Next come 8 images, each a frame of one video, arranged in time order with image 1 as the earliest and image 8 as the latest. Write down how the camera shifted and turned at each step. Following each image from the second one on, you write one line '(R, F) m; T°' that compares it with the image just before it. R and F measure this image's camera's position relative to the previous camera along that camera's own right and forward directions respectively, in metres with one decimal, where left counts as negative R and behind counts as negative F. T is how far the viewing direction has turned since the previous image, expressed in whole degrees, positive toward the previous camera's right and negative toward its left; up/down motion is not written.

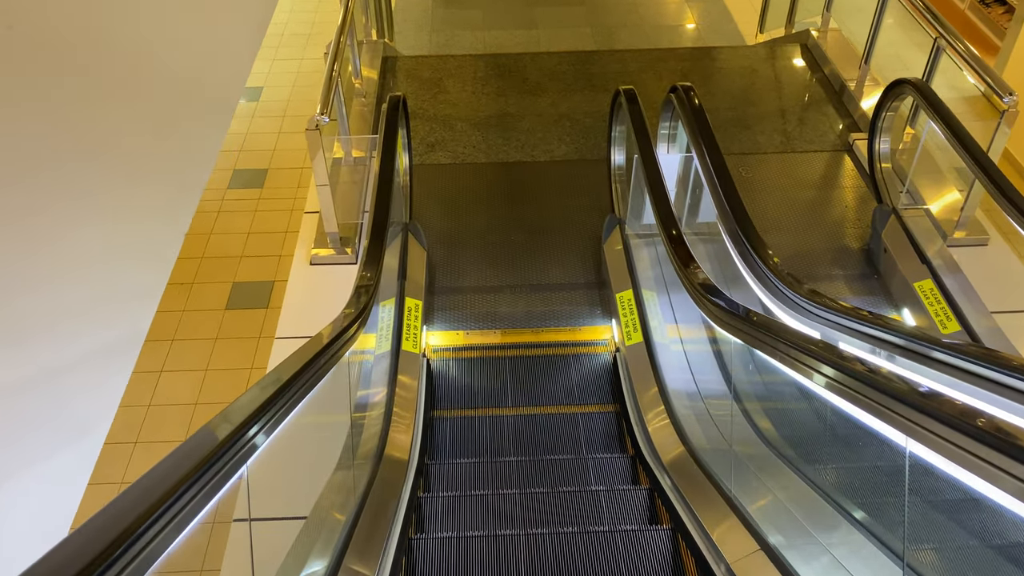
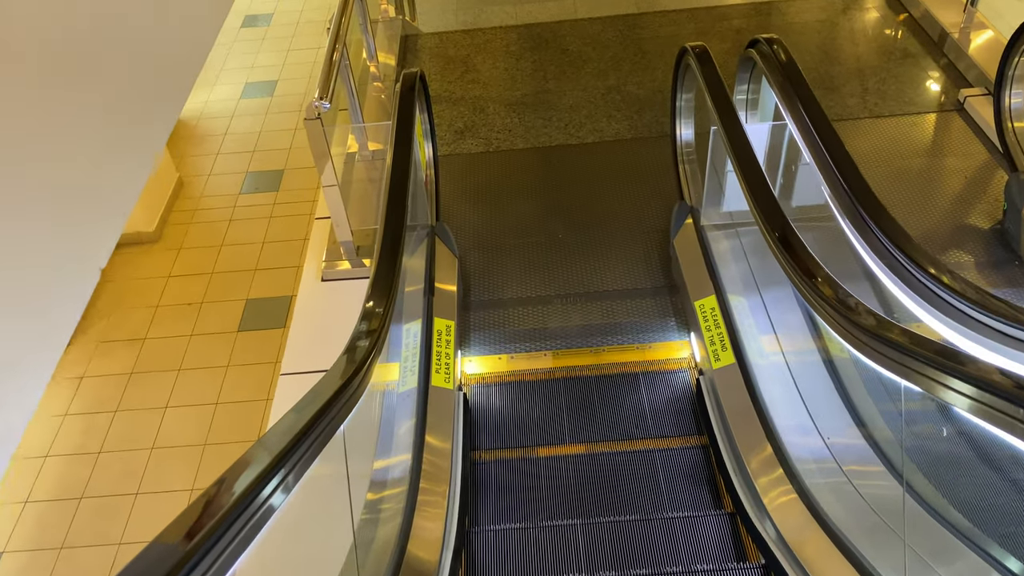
(0.0, +0.7) m; -3°
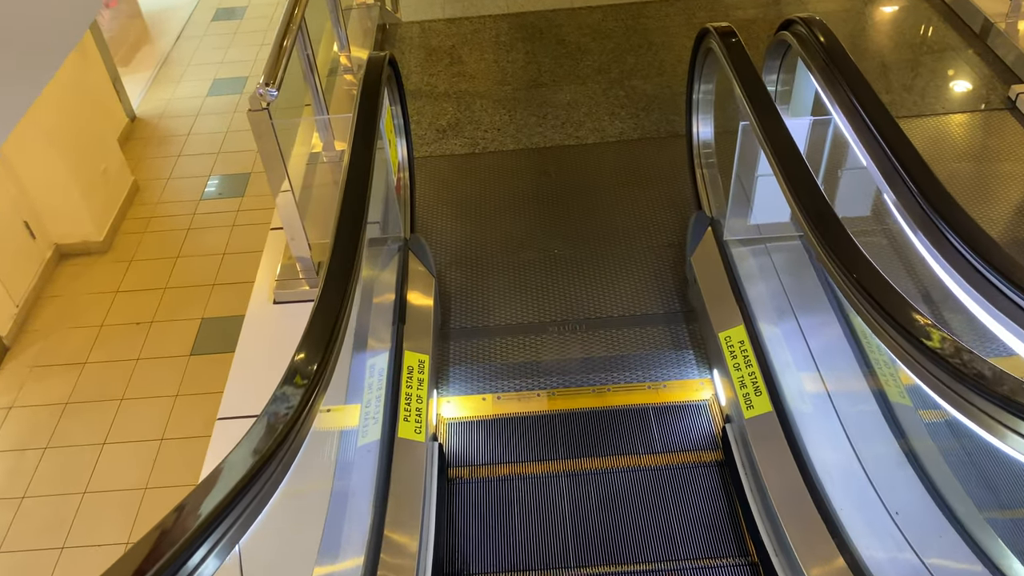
(0.0, +0.5) m; +1°
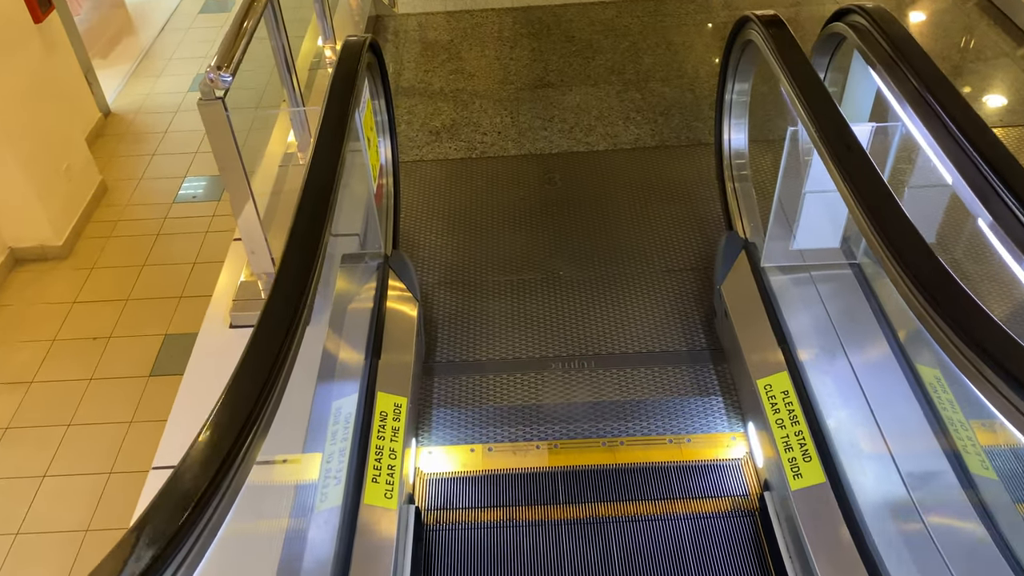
(0.0, +0.4) m; 0°
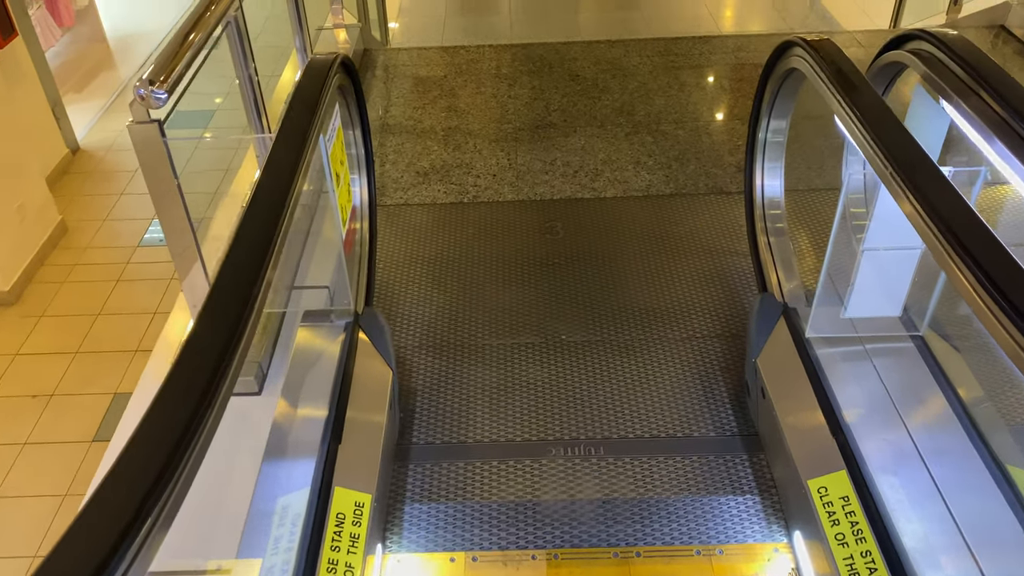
(0.0, +0.4) m; 0°
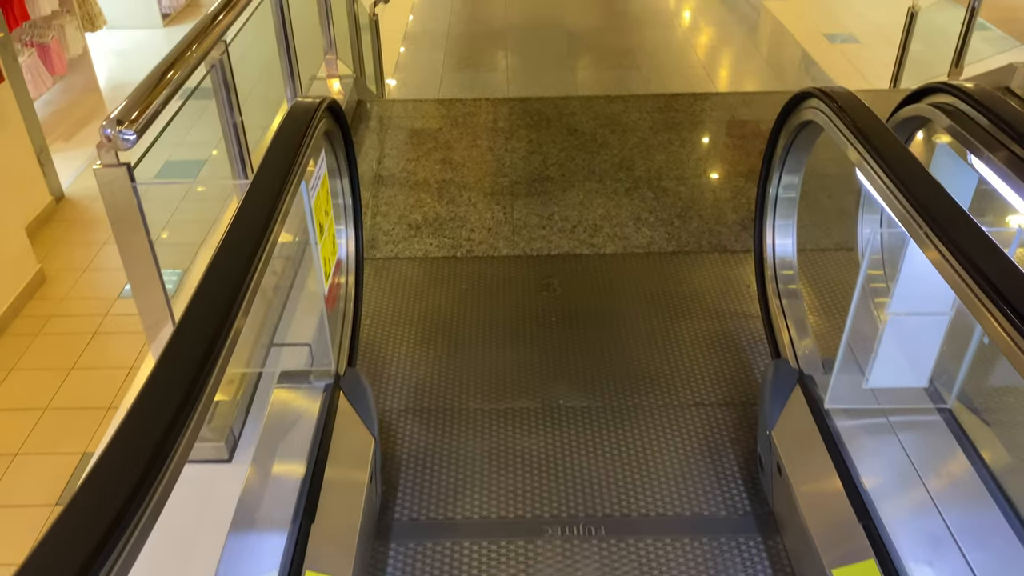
(0.0, +0.1) m; 0°
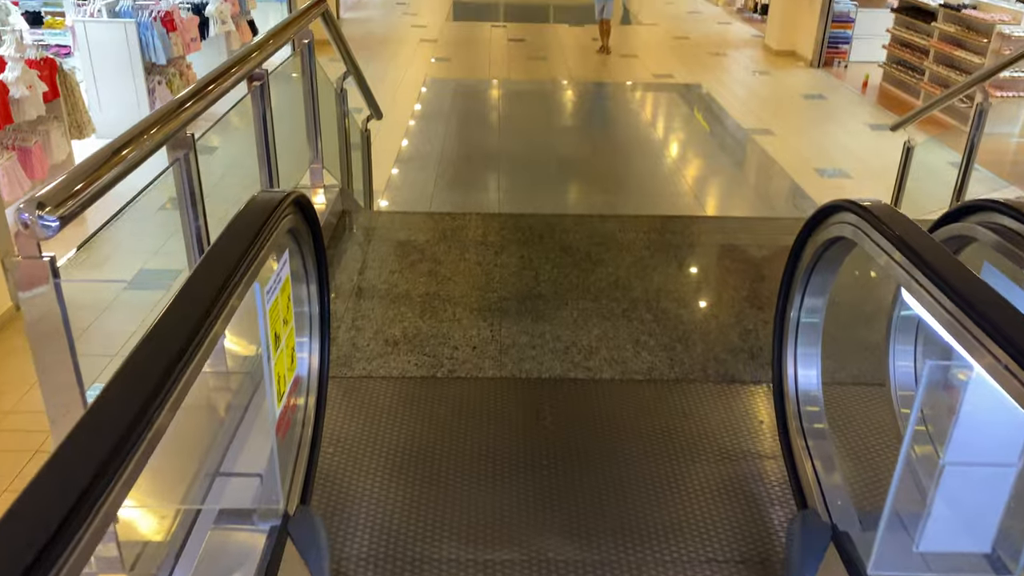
(0.0, +0.3) m; +1°
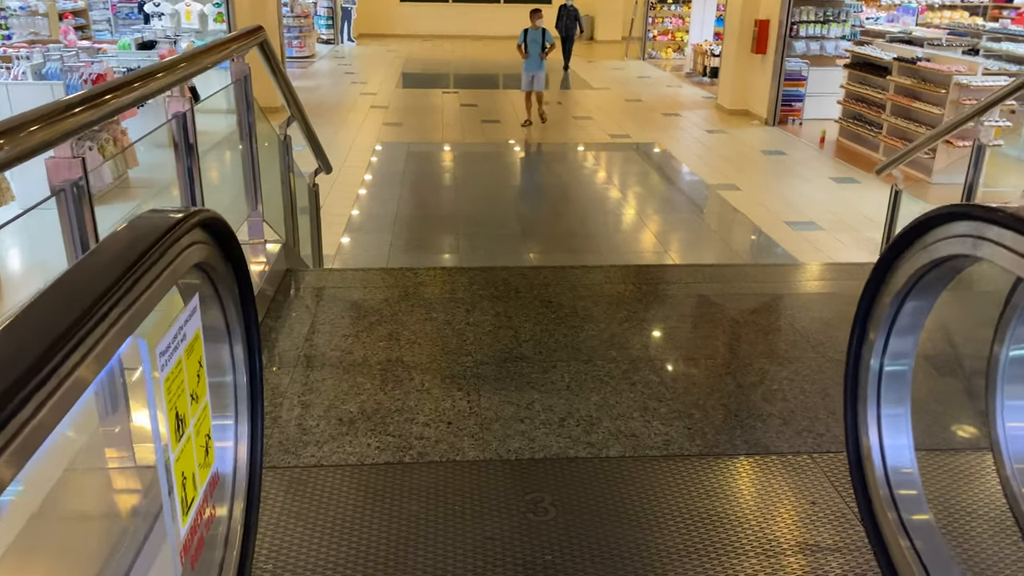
(-0.1, +0.5) m; +3°
